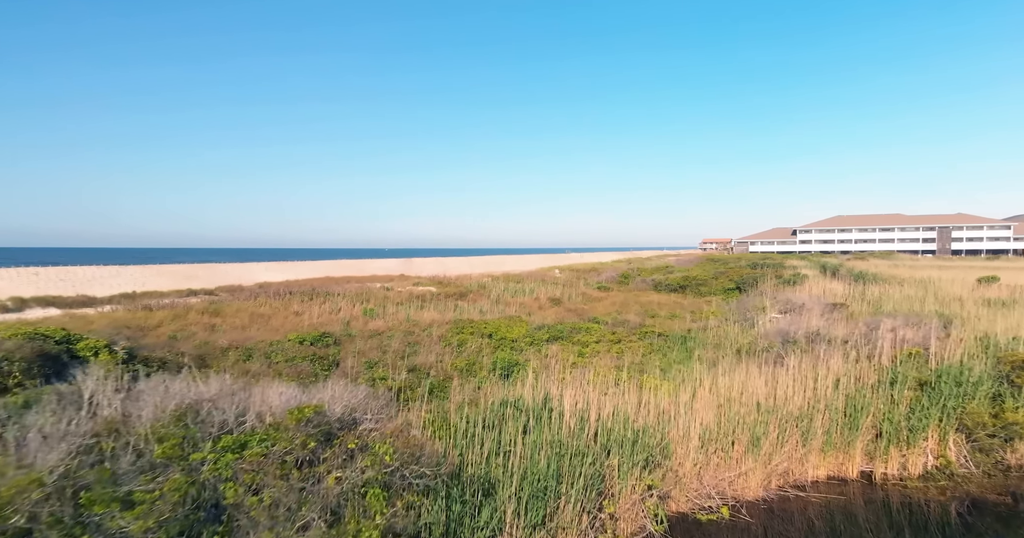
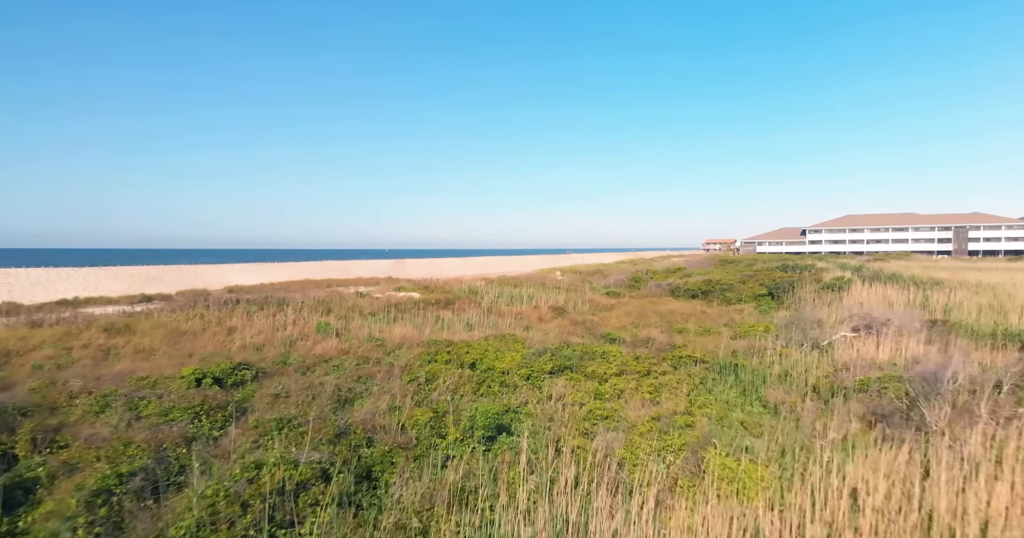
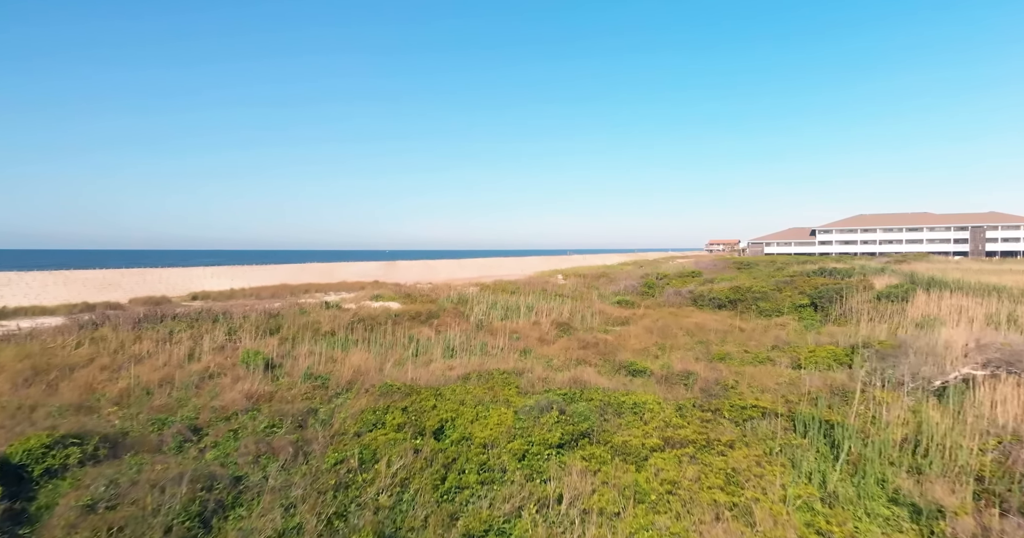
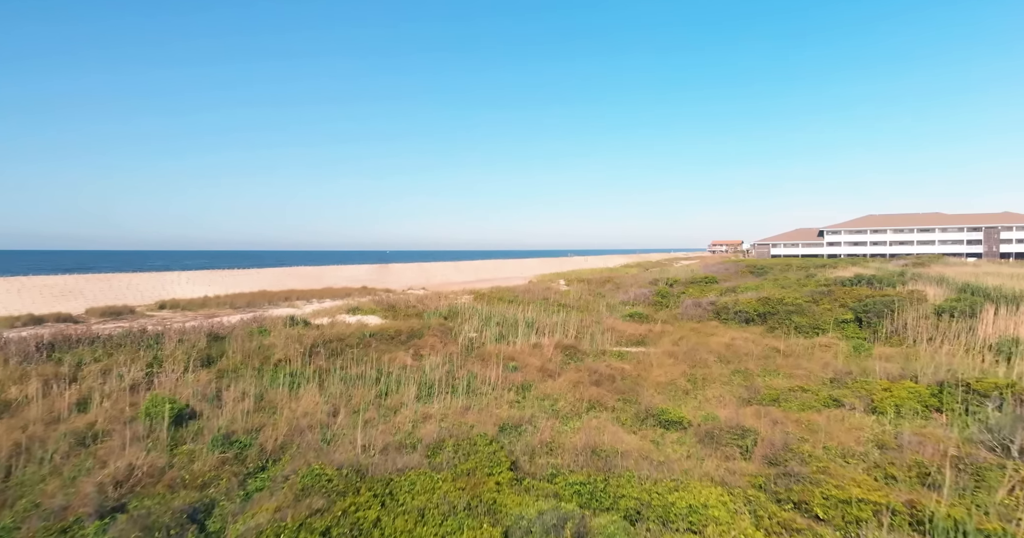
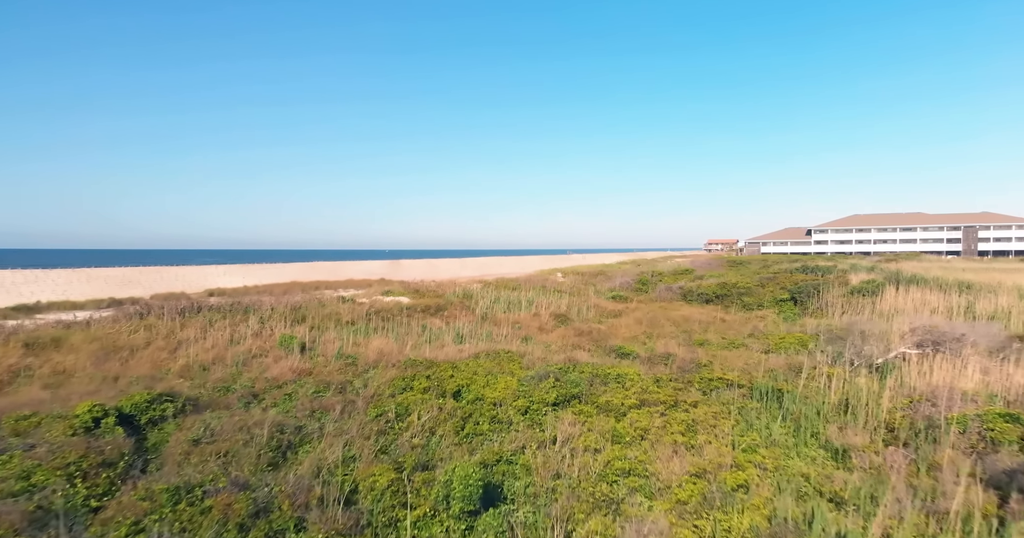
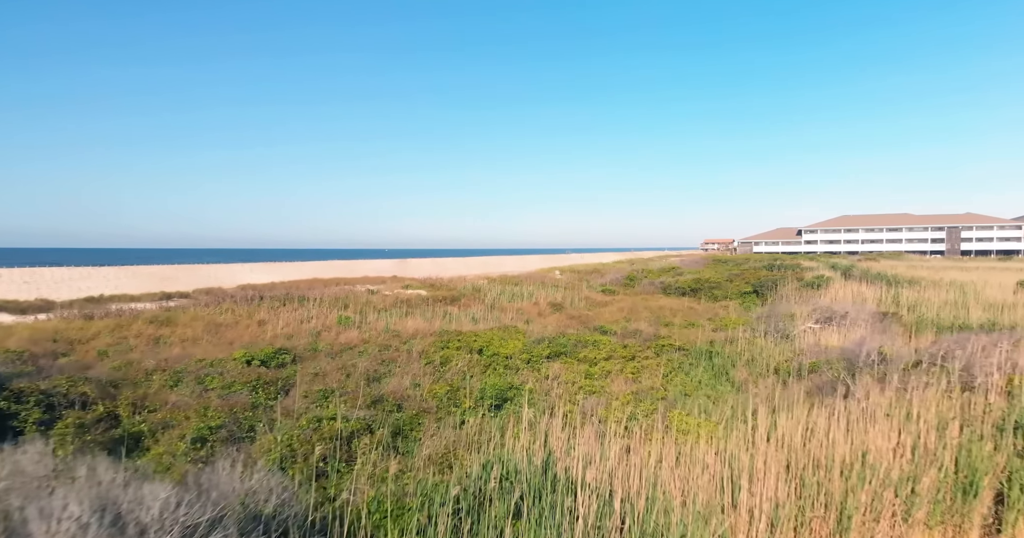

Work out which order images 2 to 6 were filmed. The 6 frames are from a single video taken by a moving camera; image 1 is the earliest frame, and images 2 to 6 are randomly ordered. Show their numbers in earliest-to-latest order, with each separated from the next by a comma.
6, 2, 5, 3, 4
